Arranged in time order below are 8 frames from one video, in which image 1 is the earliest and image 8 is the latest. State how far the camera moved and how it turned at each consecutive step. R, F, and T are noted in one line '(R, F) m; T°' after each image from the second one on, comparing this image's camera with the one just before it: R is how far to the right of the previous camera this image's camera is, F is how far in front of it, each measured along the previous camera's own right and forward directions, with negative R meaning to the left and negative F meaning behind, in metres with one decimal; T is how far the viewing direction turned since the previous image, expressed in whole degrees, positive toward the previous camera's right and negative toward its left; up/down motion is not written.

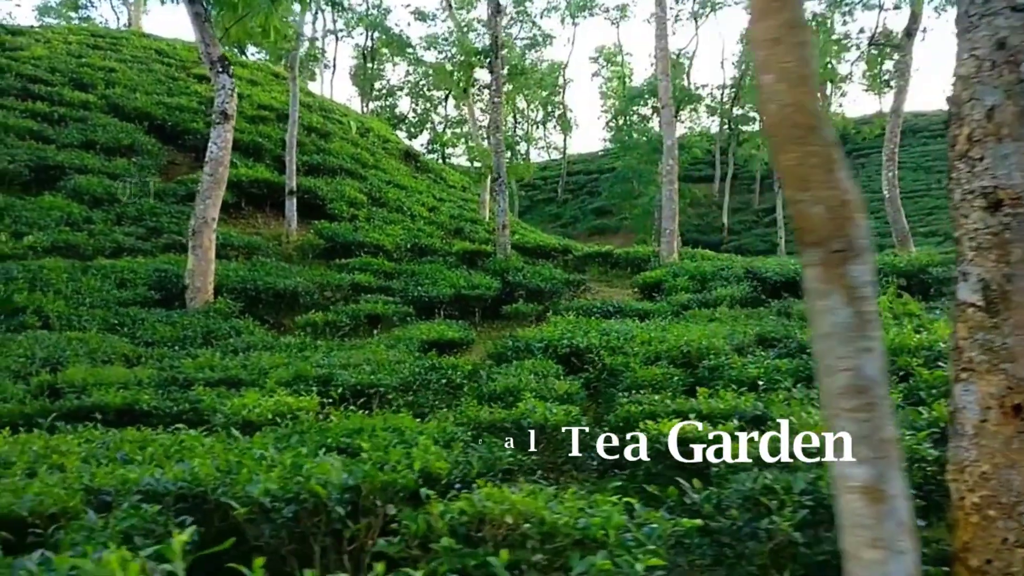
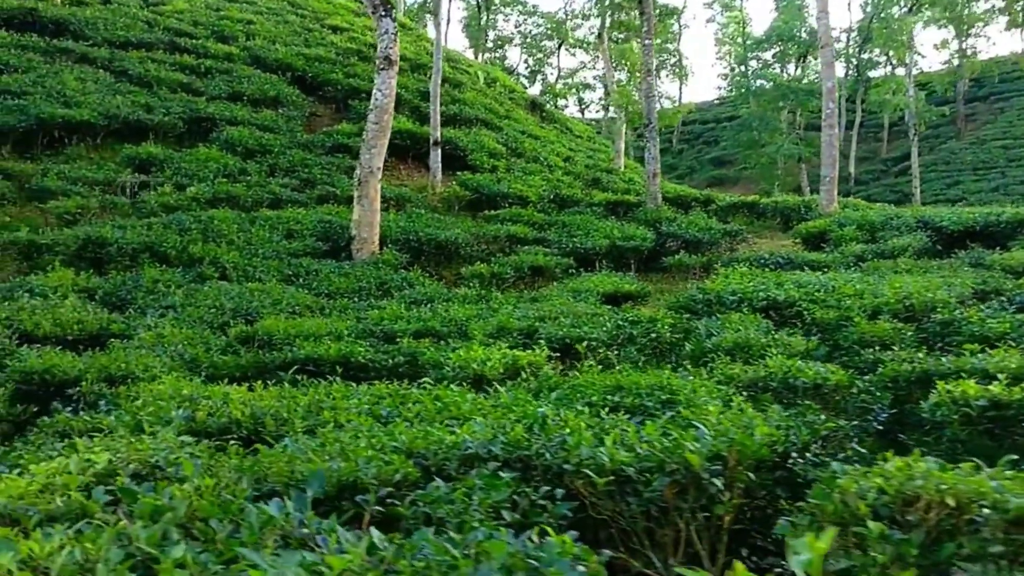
(-0.9, +0.5) m; -6°
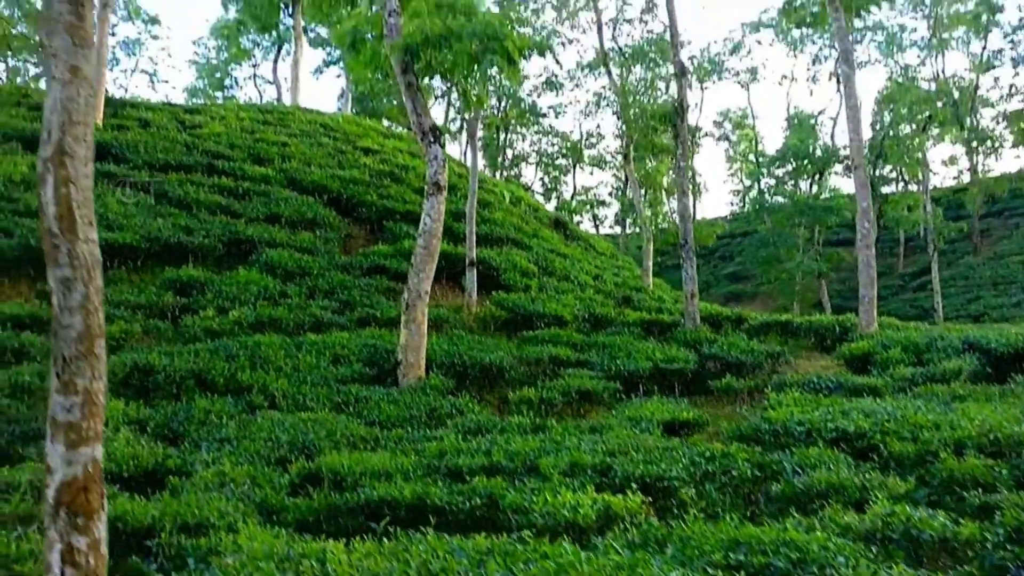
(-0.5, +0.2) m; 0°
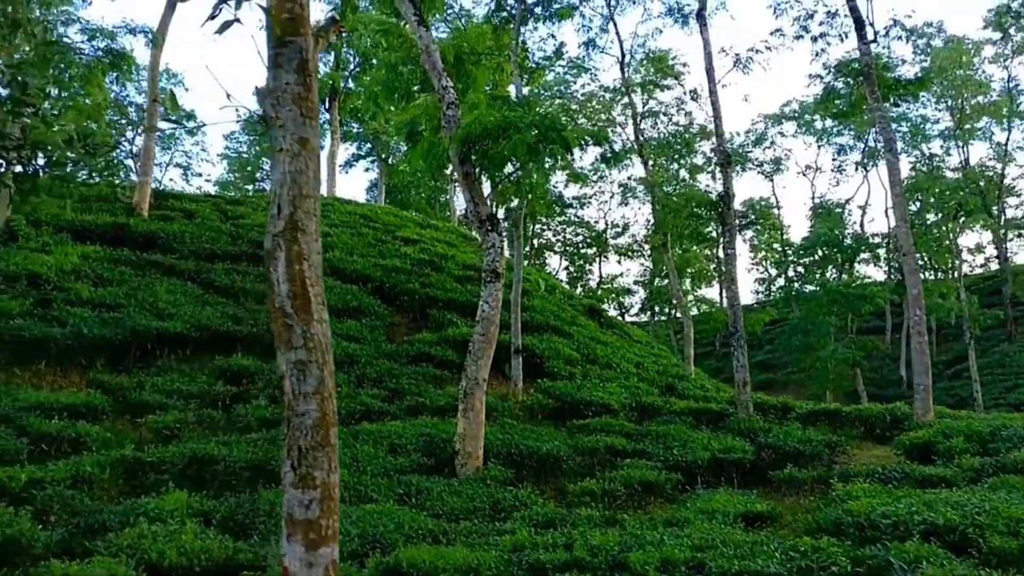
(-0.5, +0.1) m; -1°
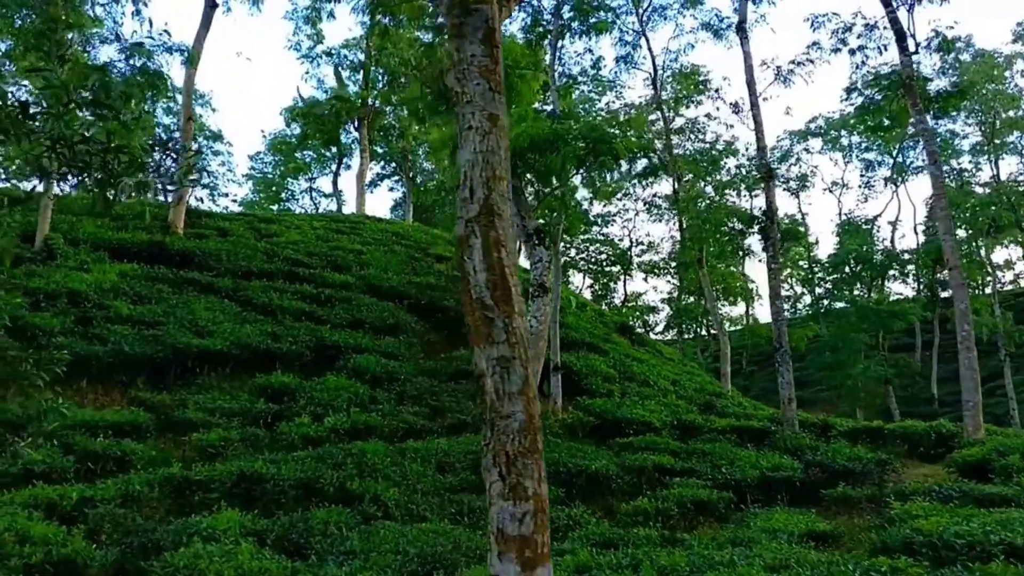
(-0.4, +0.2) m; -1°
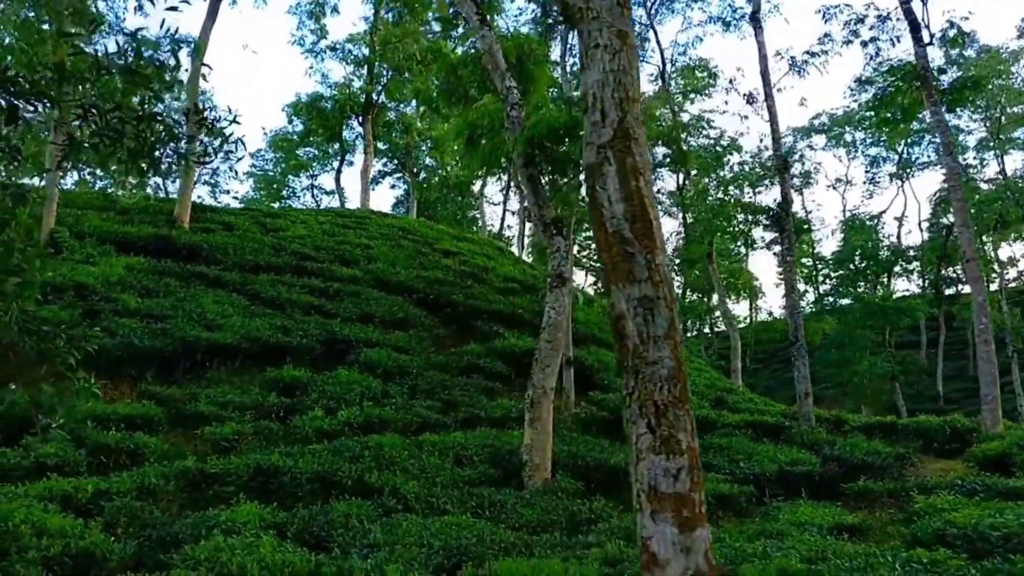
(-0.2, +0.2) m; 0°
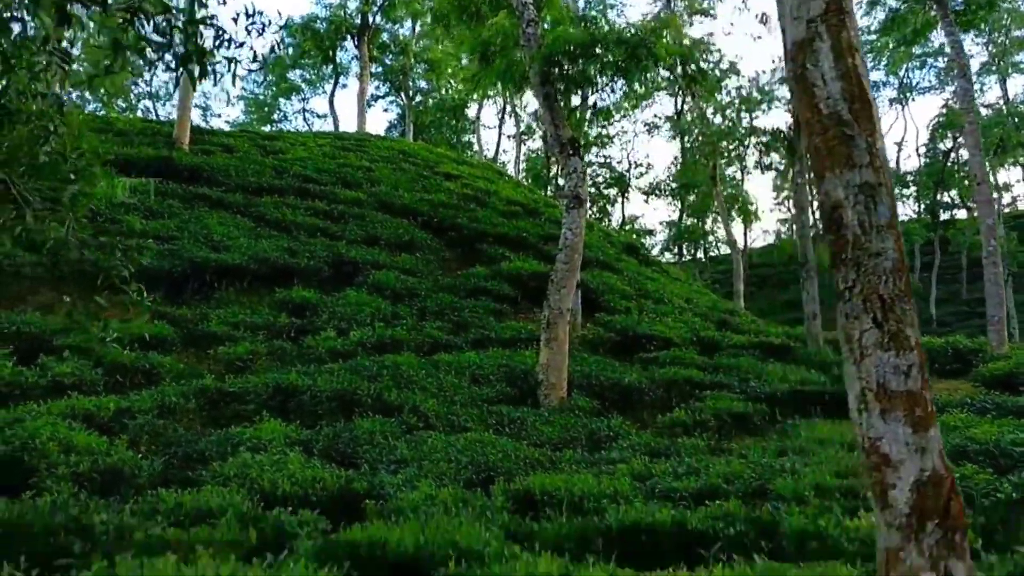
(-0.3, +0.1) m; +1°
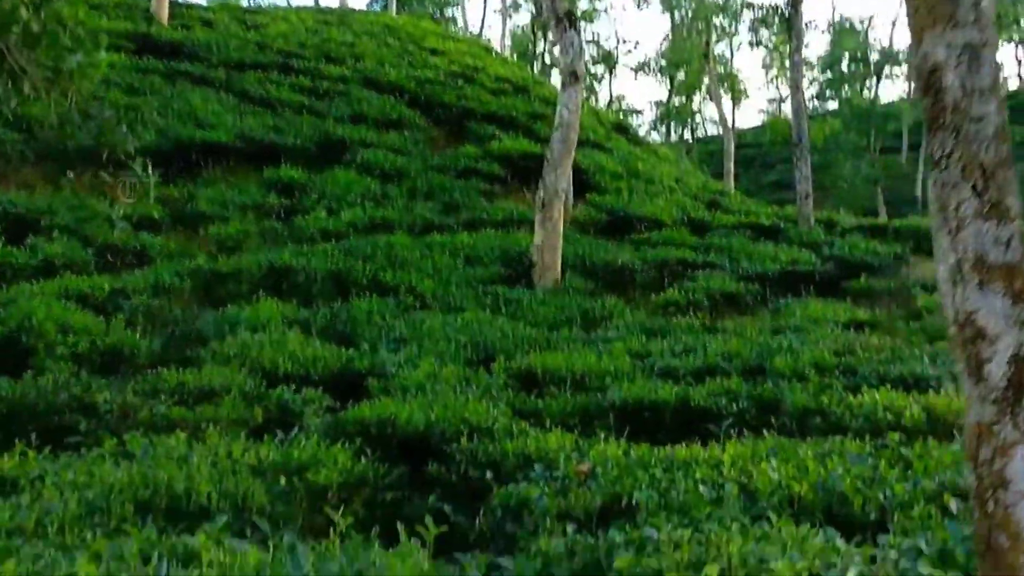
(-0.1, +0.1) m; +1°
